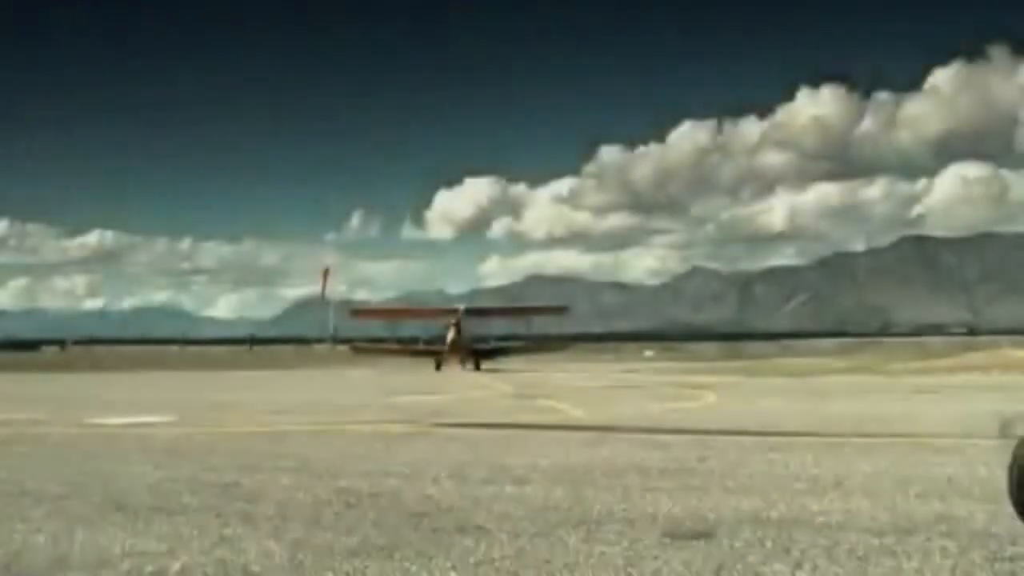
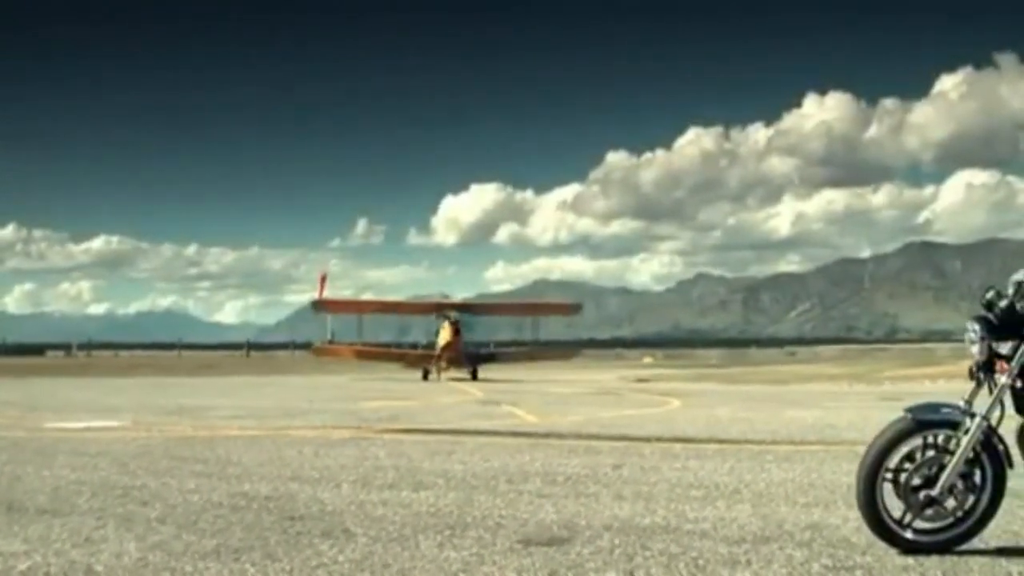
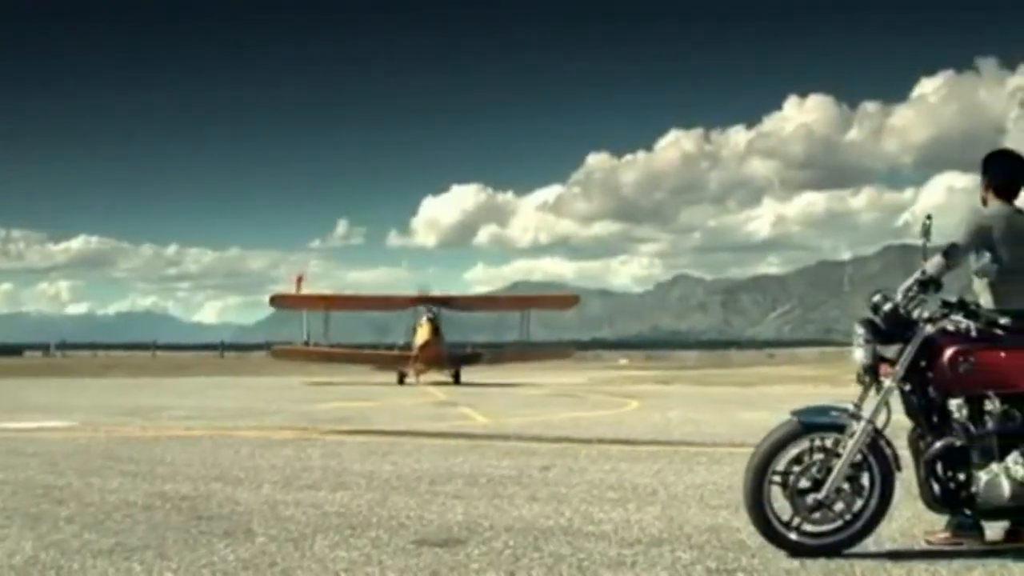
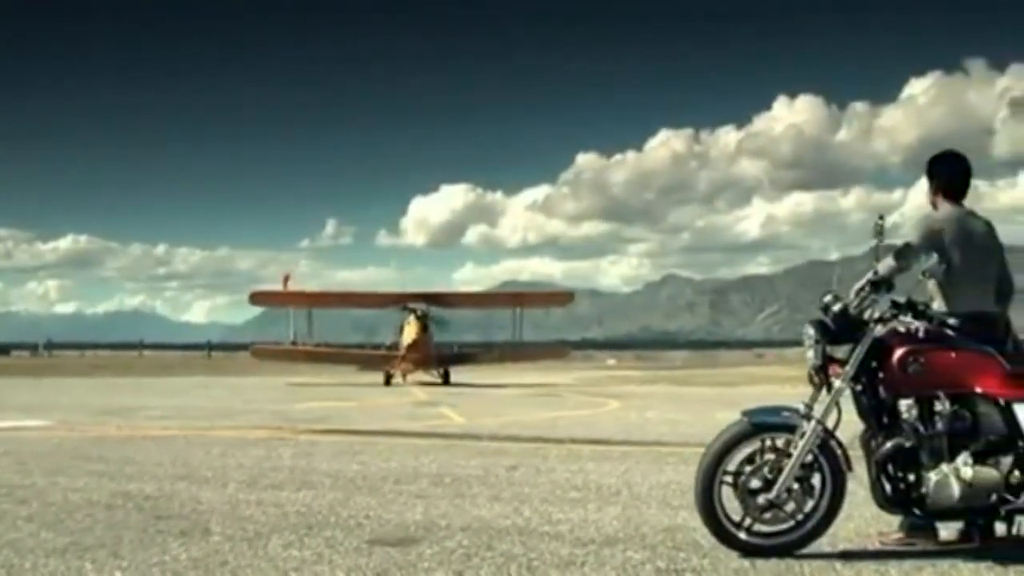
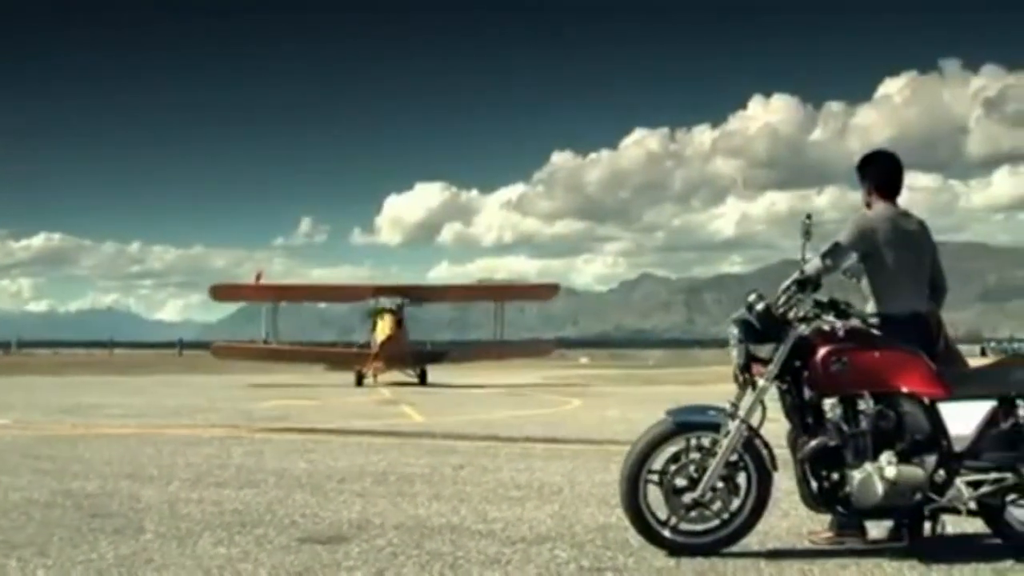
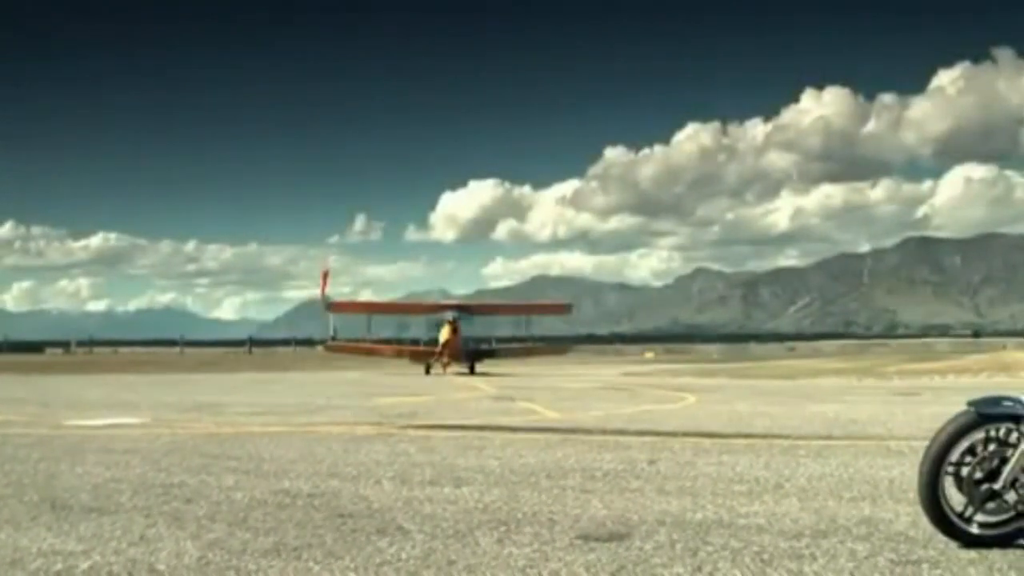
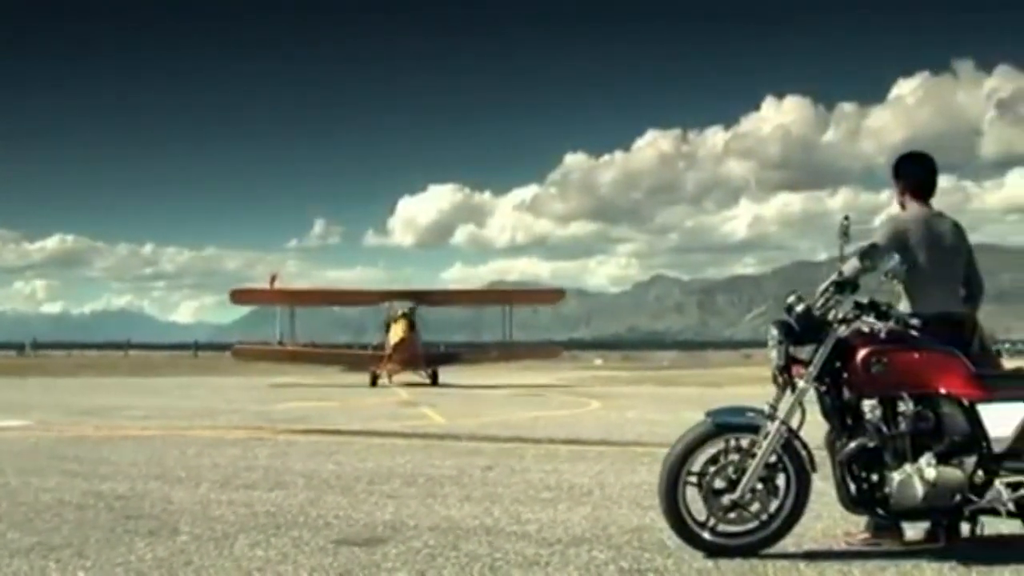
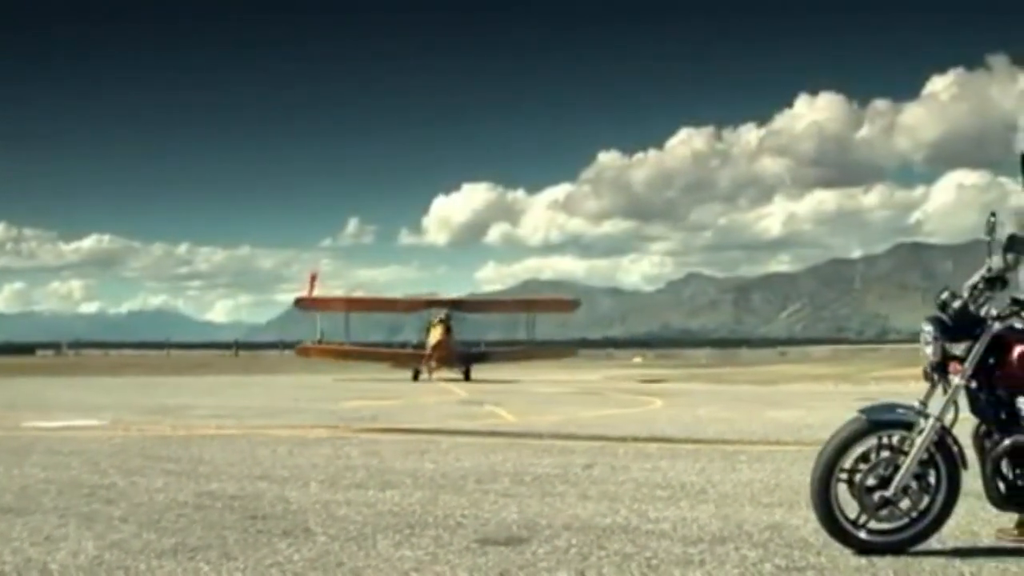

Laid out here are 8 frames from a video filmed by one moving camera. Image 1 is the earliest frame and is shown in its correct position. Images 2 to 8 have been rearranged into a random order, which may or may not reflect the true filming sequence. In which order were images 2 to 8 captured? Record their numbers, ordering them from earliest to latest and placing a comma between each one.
6, 2, 8, 3, 4, 7, 5
